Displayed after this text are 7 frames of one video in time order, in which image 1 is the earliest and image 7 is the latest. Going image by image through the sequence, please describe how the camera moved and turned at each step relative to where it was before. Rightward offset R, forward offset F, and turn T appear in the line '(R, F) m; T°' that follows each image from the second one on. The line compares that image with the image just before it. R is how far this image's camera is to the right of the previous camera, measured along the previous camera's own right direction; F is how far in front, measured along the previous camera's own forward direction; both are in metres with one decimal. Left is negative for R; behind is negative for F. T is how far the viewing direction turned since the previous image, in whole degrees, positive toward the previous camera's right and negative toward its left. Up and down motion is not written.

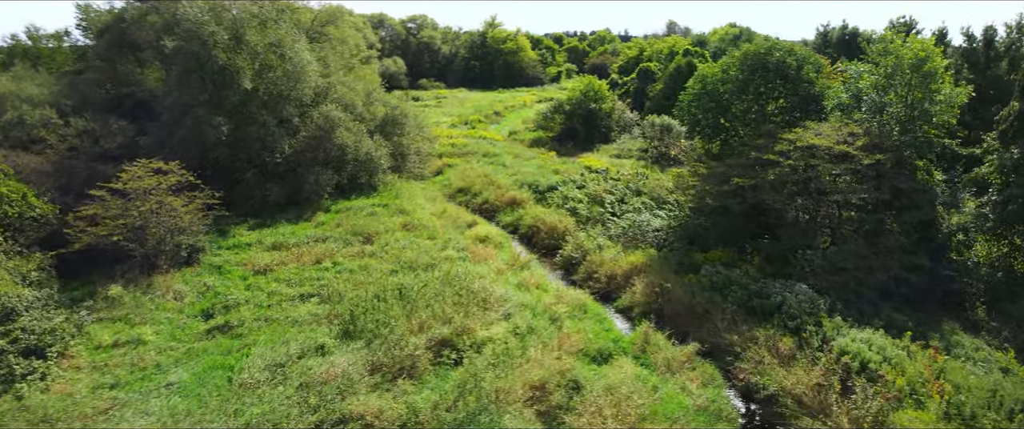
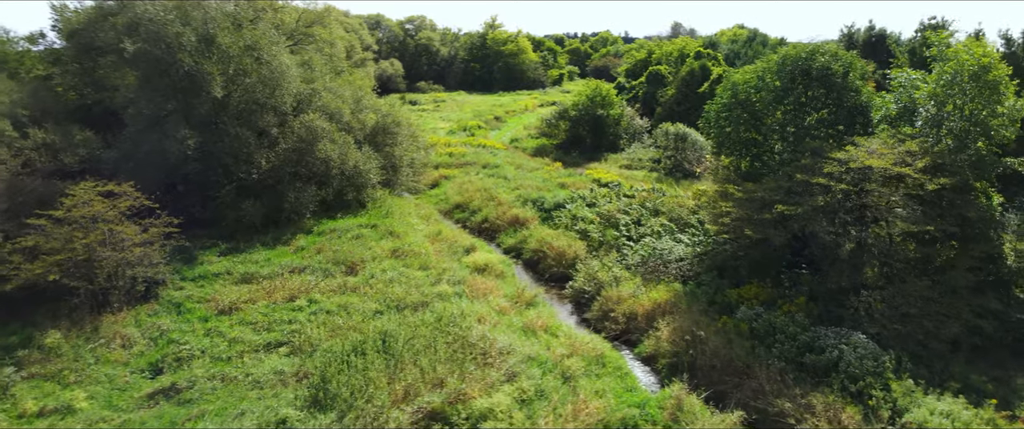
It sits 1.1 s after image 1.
(-0.1, +2.3) m; 0°
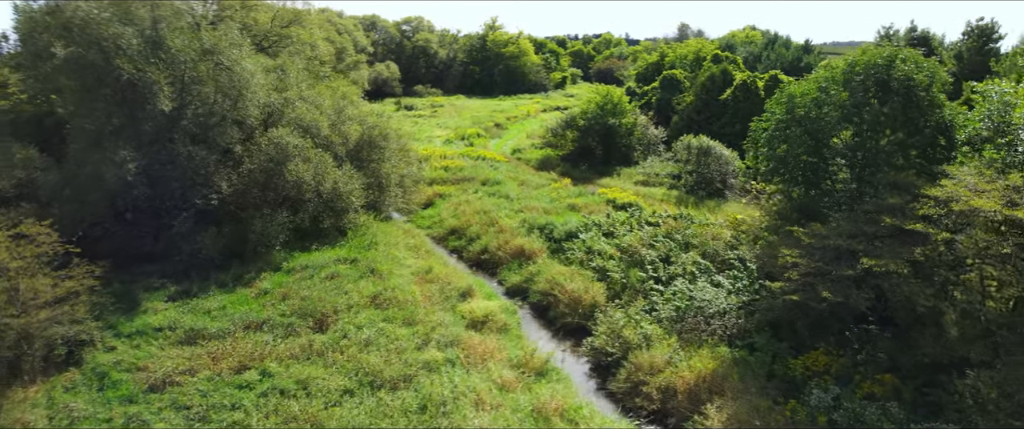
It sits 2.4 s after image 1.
(-0.2, +3.0) m; 0°
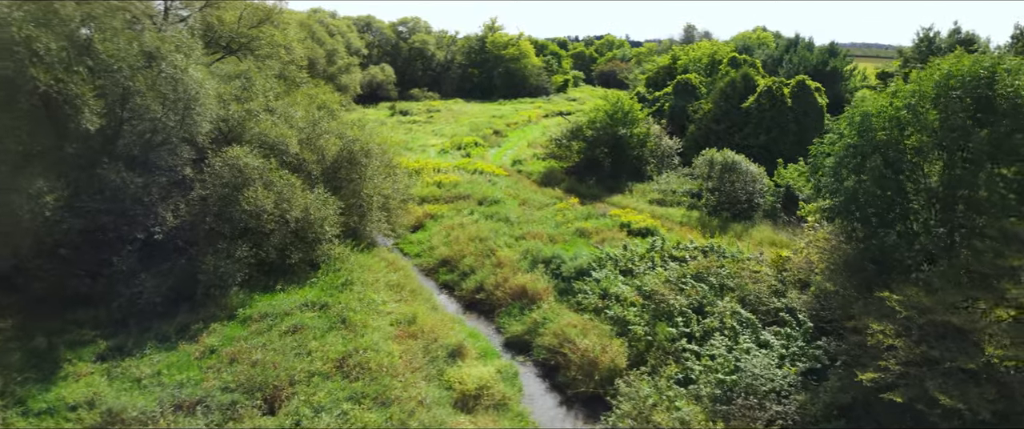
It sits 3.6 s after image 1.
(0.0, +2.8) m; 0°
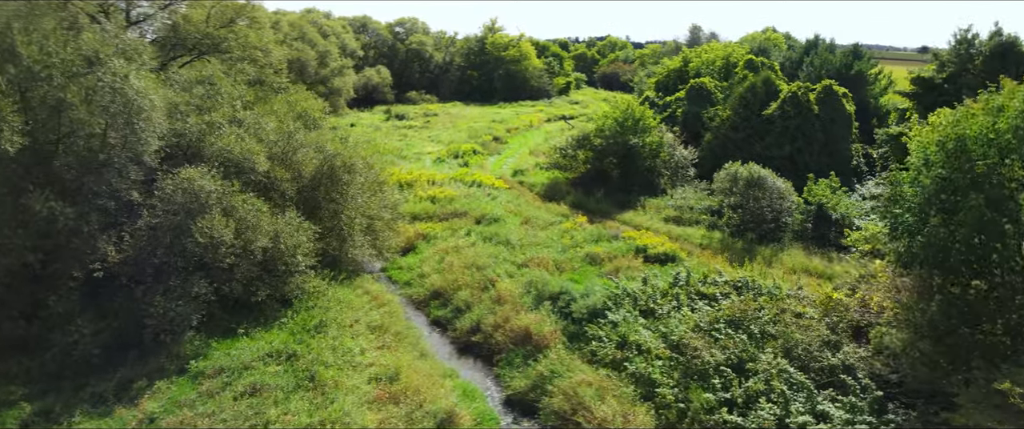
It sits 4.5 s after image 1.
(-0.1, +2.2) m; 0°
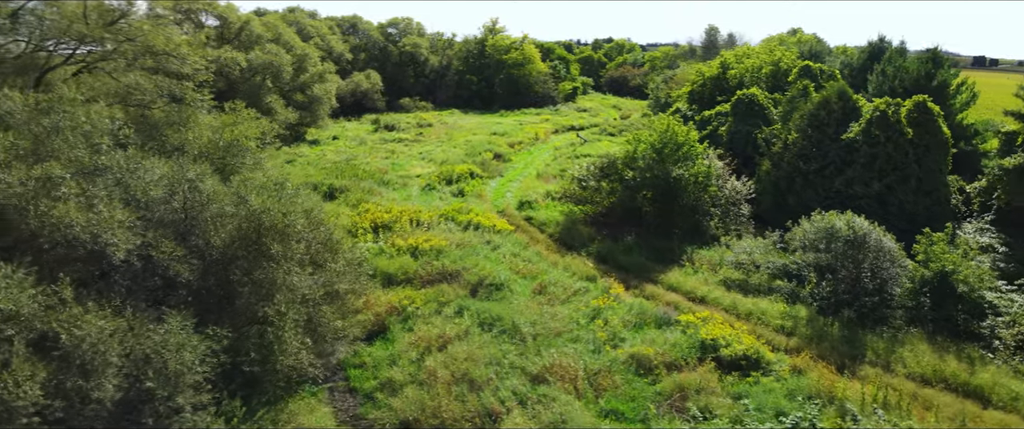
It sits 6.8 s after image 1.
(-0.3, +5.5) m; 0°
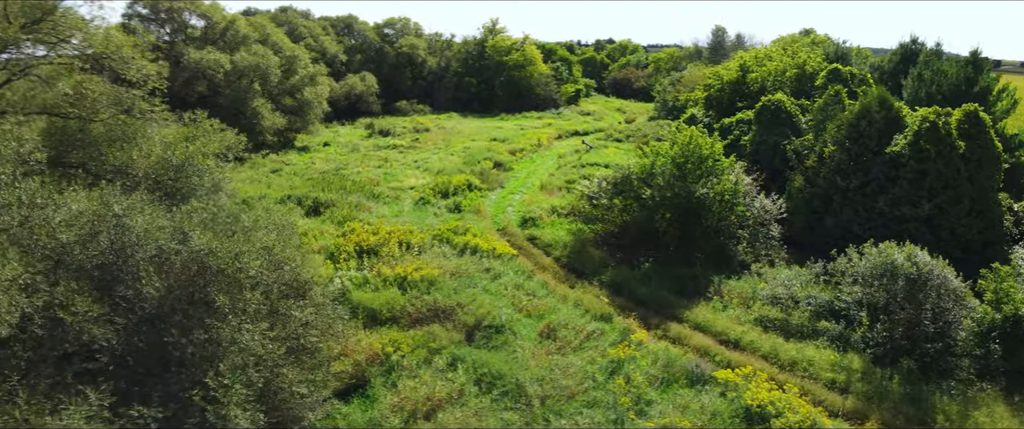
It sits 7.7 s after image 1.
(-0.1, +2.2) m; 0°
